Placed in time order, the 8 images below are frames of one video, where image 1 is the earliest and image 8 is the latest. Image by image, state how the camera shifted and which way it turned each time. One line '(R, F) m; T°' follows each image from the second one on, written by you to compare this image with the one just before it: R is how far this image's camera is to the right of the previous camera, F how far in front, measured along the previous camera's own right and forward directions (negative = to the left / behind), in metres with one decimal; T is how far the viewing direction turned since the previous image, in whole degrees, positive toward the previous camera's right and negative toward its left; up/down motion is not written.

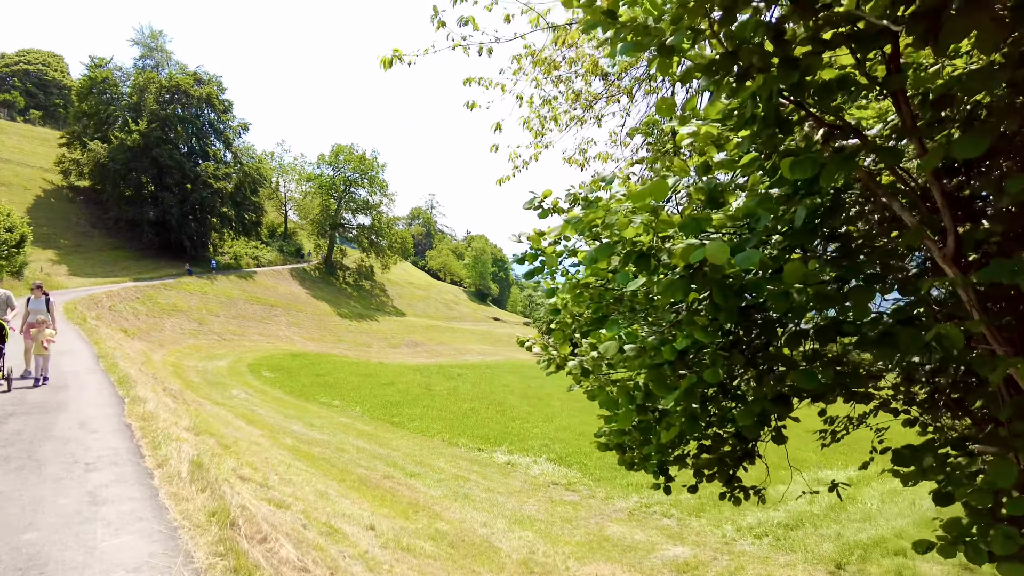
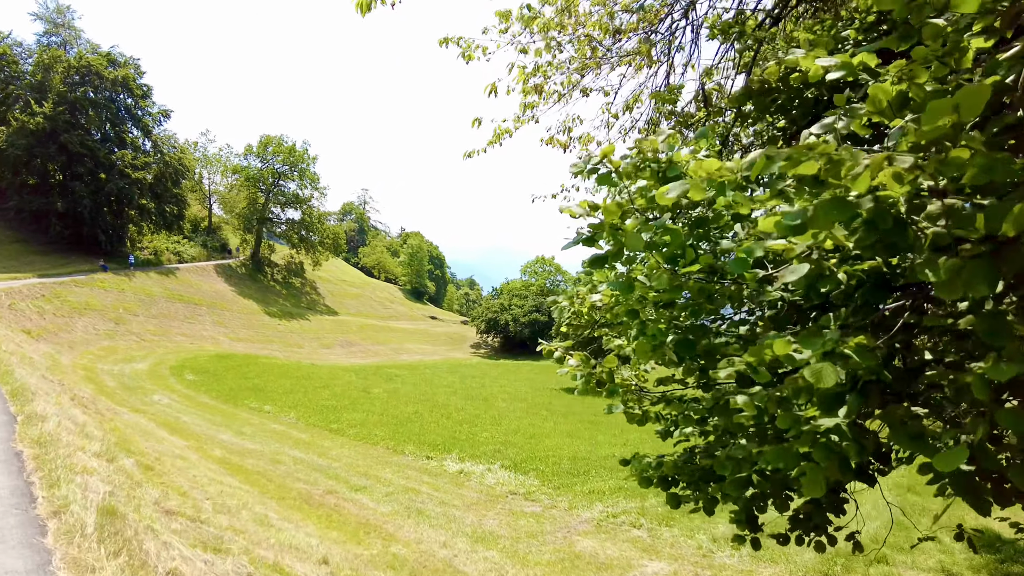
(-0.5, +0.7) m; +7°
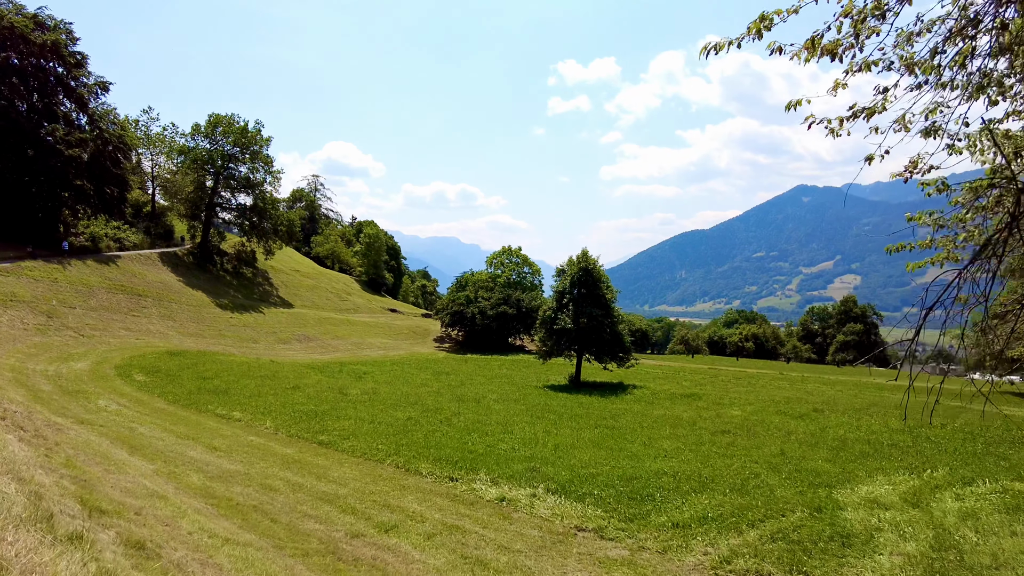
(-2.6, +2.5) m; +5°
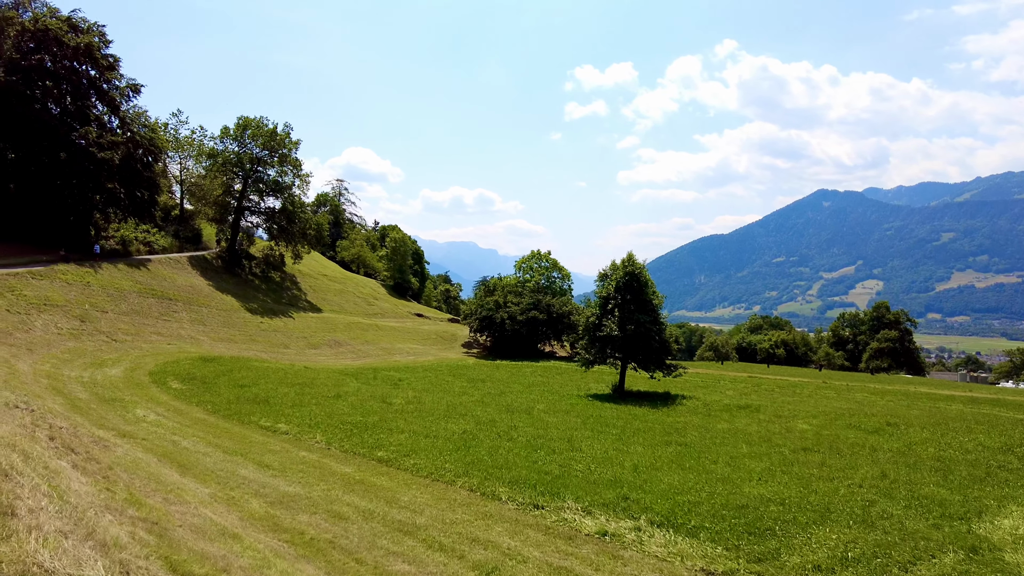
(-2.1, +1.5) m; -2°
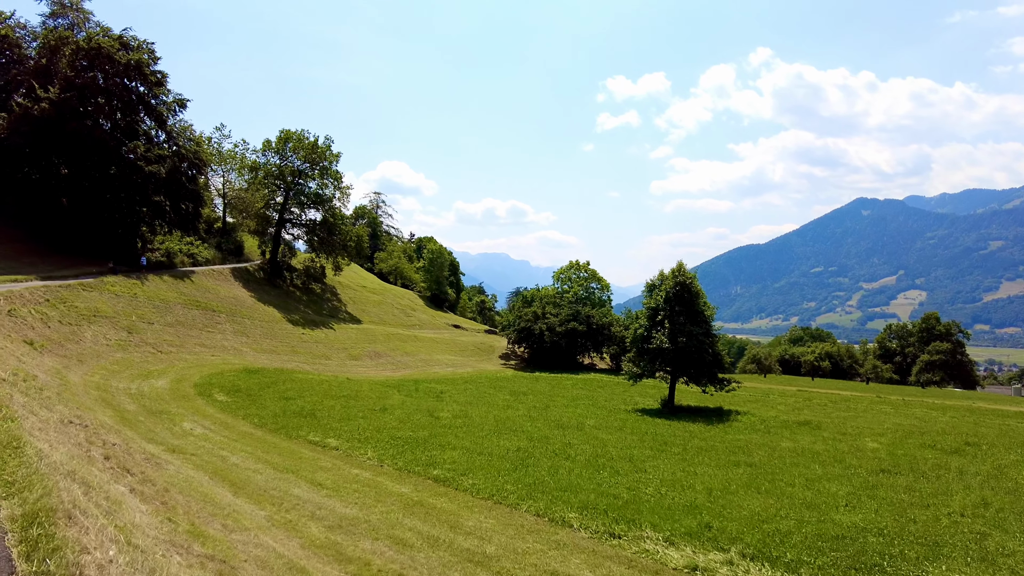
(-1.2, +1.0) m; -3°
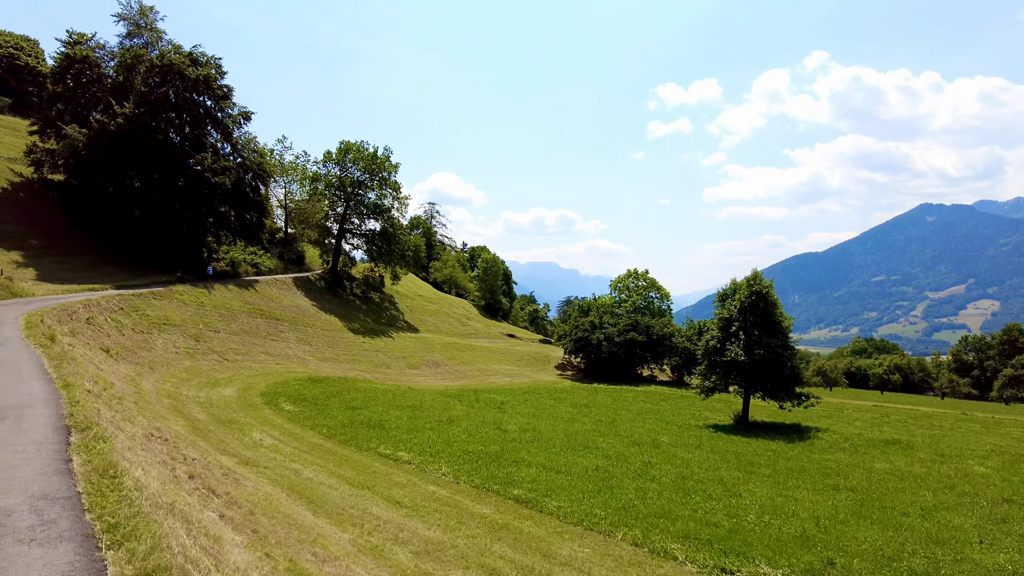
(-1.2, +0.9) m; -5°
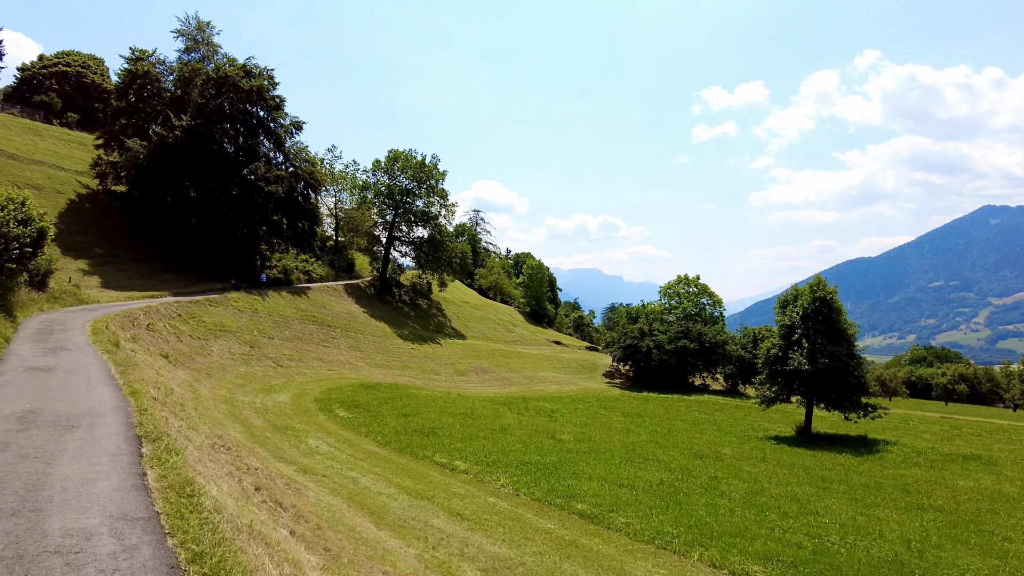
(-0.7, +0.4) m; -5°
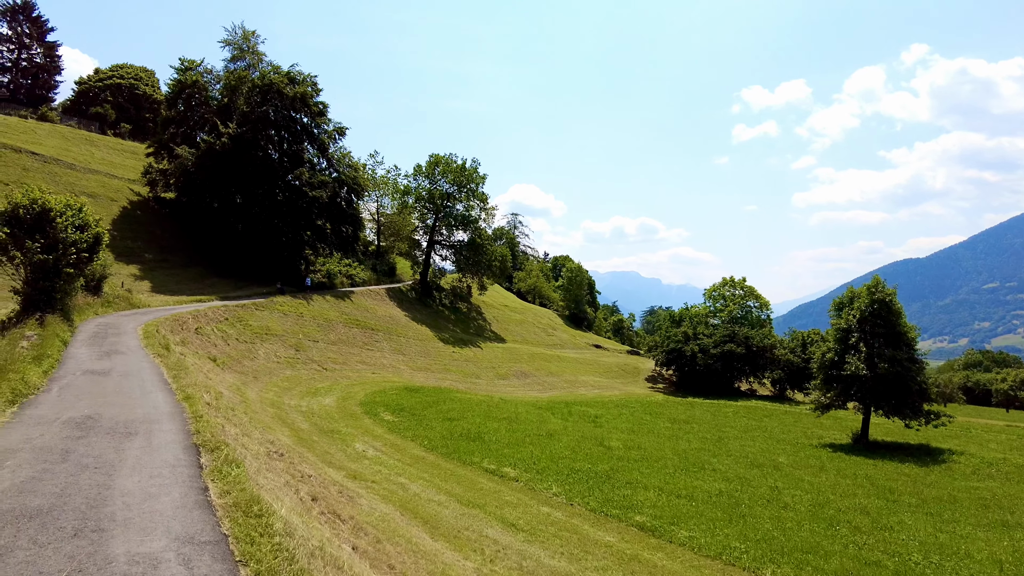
(-0.6, +0.2) m; -4°
